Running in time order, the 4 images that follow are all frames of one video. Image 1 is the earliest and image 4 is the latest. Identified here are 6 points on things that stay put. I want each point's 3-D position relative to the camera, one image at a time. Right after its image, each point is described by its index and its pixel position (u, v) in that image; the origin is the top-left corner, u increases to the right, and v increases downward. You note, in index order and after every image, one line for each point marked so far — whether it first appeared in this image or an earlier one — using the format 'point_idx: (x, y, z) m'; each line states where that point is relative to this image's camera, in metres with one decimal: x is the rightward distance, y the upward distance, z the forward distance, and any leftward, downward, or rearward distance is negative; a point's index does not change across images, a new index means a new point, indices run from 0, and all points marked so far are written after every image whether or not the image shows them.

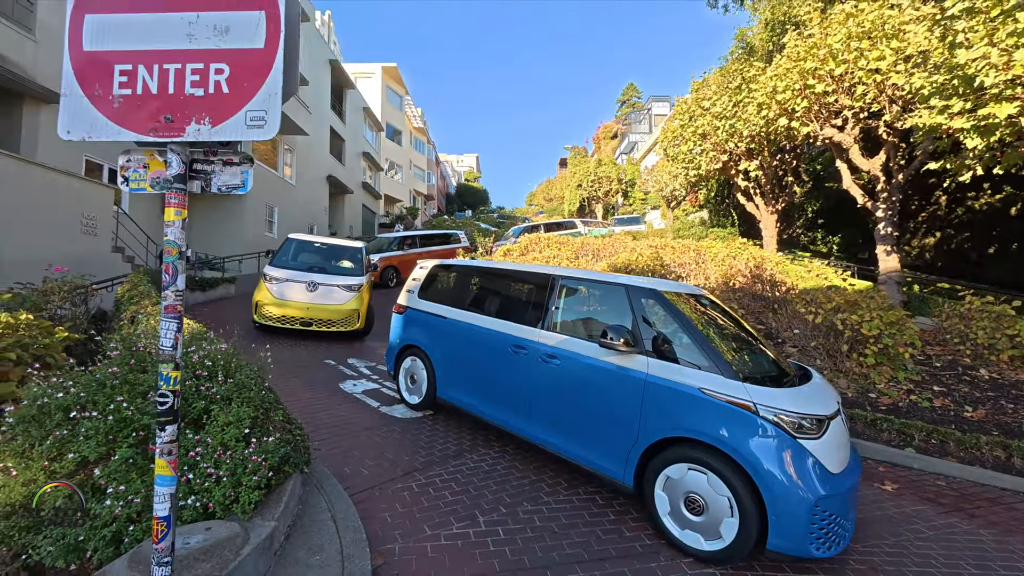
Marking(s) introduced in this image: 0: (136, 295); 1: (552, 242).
0: (-5.6, -0.1, +6.4) m
1: (+1.3, +1.6, +13.9) m
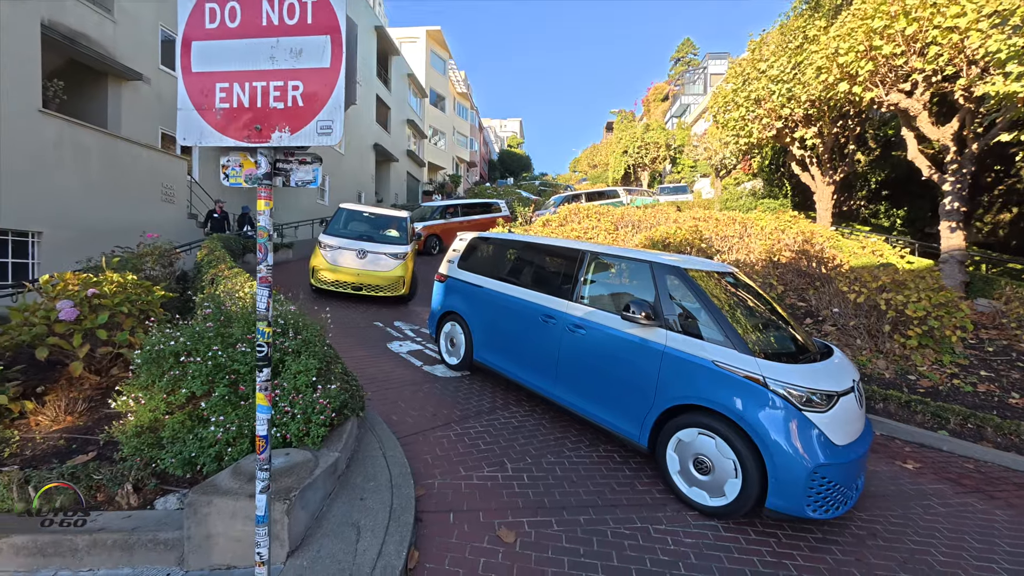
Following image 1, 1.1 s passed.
0: (-5.1, +0.5, +7.2) m
1: (+2.6, +2.5, +13.9) m
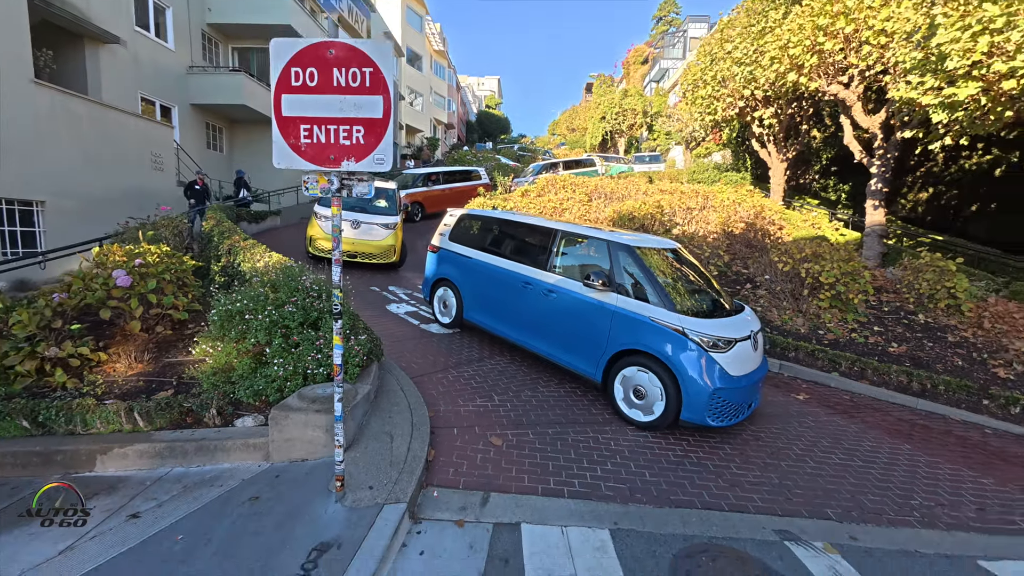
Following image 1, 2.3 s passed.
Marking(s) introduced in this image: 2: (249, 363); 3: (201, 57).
0: (-5.4, +1.1, +7.9) m
1: (+2.0, +3.7, +14.8) m
2: (-2.7, -0.8, +4.3) m
3: (-11.6, +8.6, +15.7) m
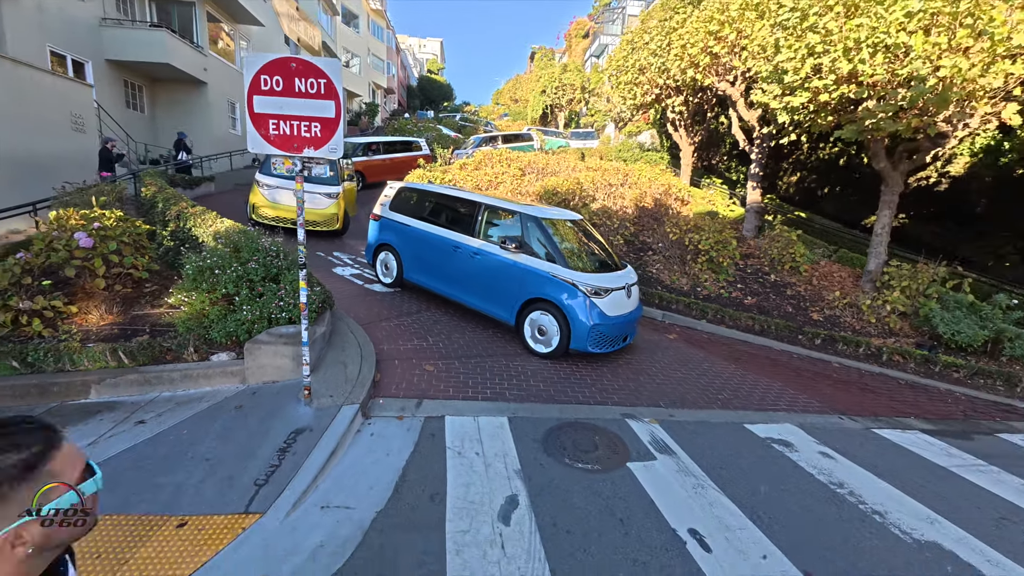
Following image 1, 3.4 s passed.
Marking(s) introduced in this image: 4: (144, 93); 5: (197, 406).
0: (-6.7, +1.8, +8.3) m
1: (-0.3, +4.9, +15.9) m
2: (-3.6, -0.3, +5.2) m
3: (-13.9, +9.8, +14.8) m
4: (-14.3, +7.6, +16.5) m
5: (-3.3, -1.2, +4.5) m
